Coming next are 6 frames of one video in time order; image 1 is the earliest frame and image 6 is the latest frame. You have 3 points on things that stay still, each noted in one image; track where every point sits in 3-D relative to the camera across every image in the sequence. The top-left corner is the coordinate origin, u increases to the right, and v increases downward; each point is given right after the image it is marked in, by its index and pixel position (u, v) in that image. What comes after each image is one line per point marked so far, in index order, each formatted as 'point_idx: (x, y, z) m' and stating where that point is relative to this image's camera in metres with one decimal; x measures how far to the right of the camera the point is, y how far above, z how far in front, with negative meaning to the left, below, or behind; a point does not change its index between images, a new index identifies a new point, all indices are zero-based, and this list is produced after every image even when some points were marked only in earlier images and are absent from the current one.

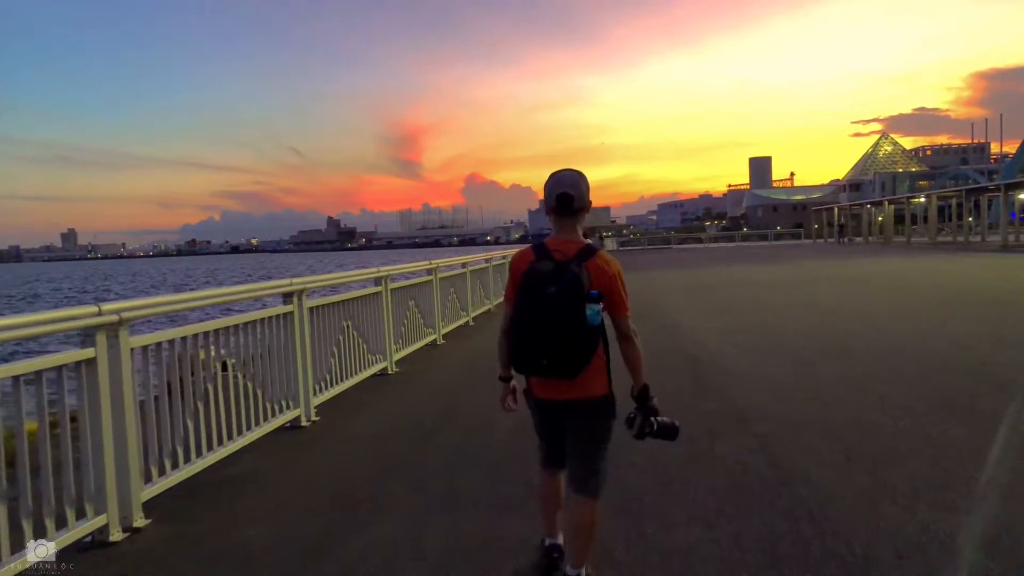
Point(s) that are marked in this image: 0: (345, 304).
0: (-1.6, -0.1, +8.7) m
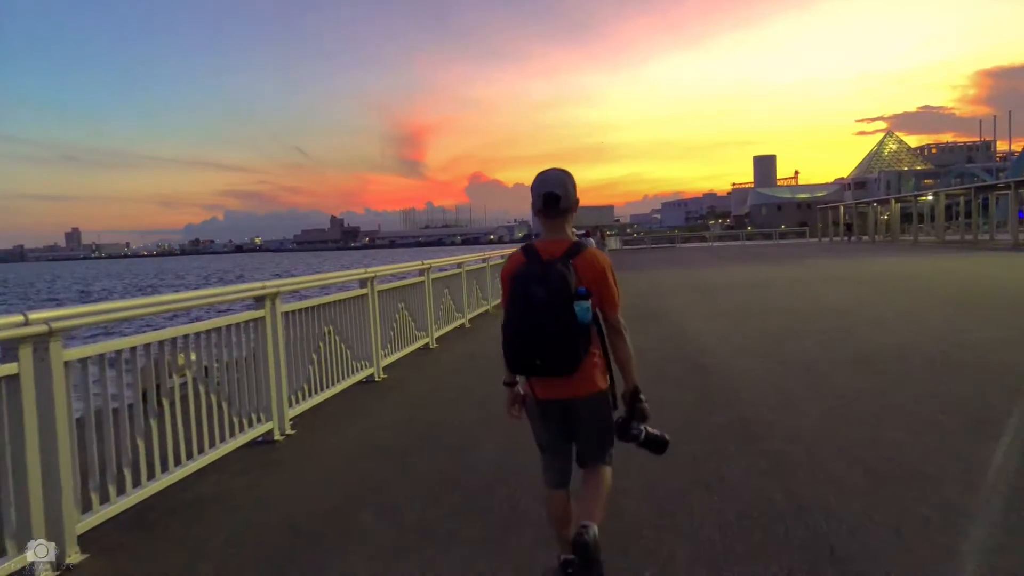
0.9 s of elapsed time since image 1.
0: (-1.3, 0.0, +9.0) m
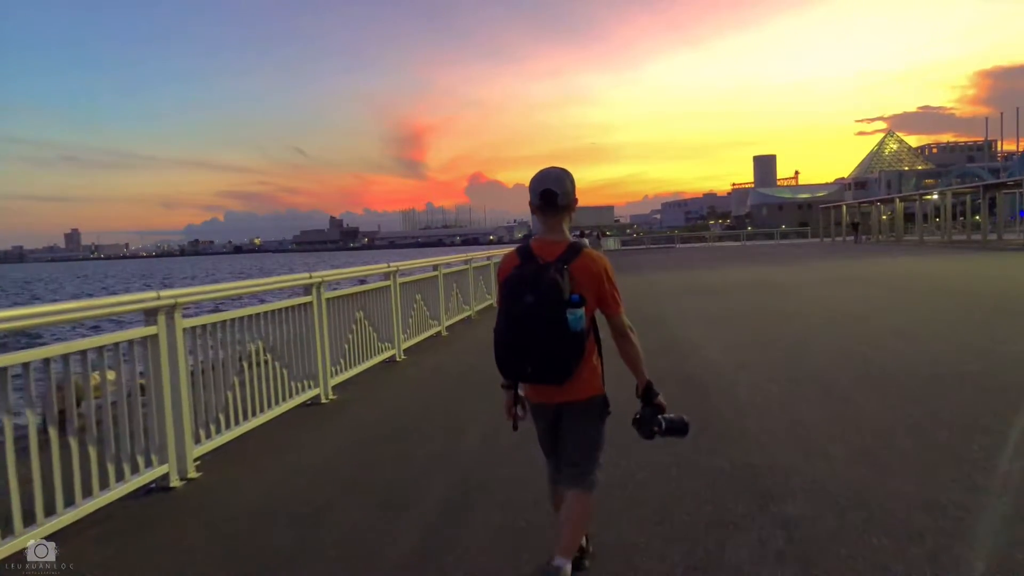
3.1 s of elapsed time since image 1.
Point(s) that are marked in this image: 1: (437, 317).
0: (-1.6, -0.1, +8.0) m
1: (-1.1, -0.4, +11.2) m
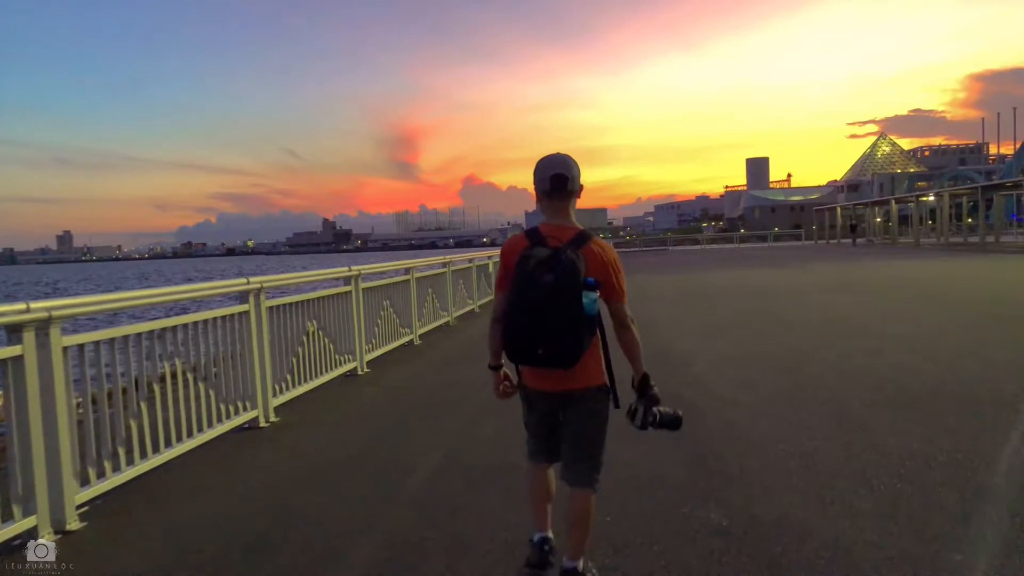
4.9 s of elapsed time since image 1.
0: (-1.8, -0.1, +7.1) m
1: (-1.3, -0.5, +10.4) m
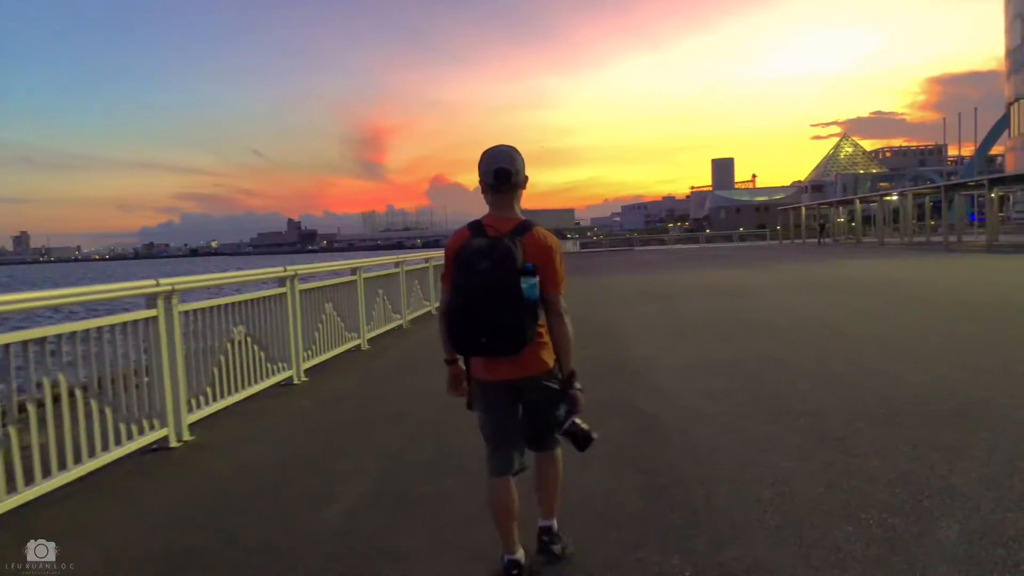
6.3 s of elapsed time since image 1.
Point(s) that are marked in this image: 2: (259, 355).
0: (-2.3, -0.1, +6.4) m
1: (-1.9, -0.5, +9.7) m
2: (-2.2, -0.6, +6.9) m
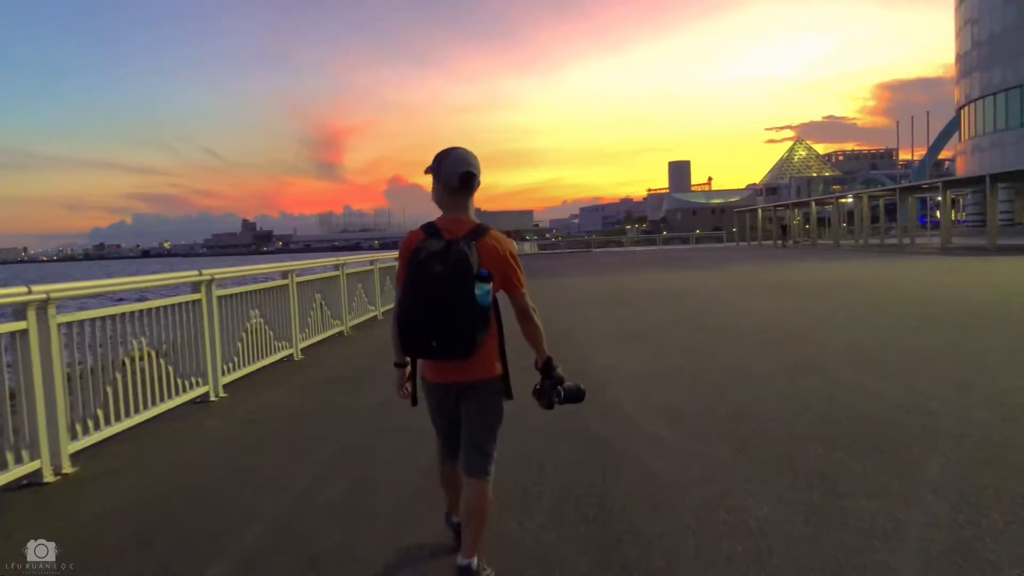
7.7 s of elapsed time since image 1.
0: (-2.7, -0.2, +5.6) m
1: (-2.5, -0.5, +8.9) m
2: (-2.6, -0.6, +6.1) m
